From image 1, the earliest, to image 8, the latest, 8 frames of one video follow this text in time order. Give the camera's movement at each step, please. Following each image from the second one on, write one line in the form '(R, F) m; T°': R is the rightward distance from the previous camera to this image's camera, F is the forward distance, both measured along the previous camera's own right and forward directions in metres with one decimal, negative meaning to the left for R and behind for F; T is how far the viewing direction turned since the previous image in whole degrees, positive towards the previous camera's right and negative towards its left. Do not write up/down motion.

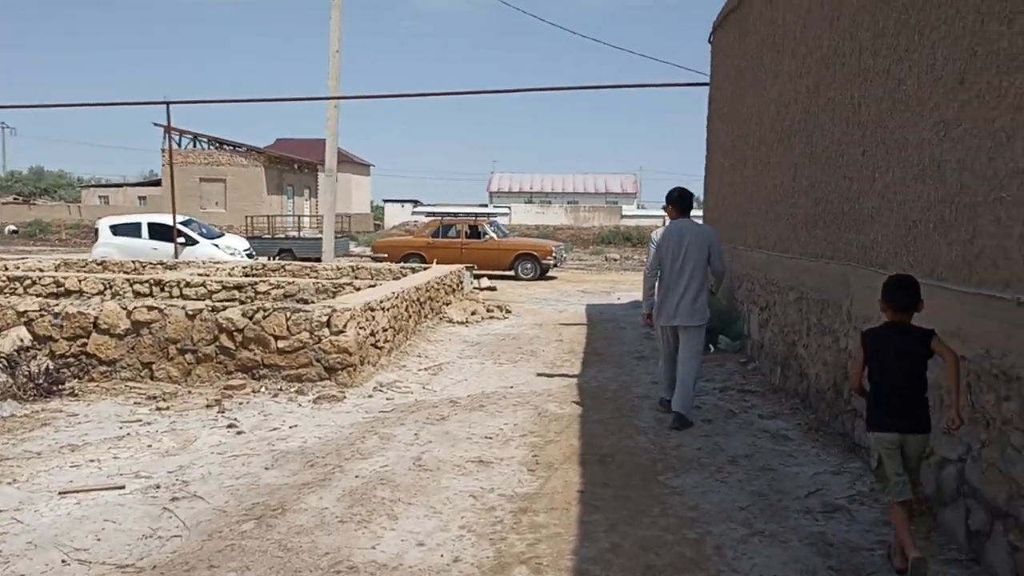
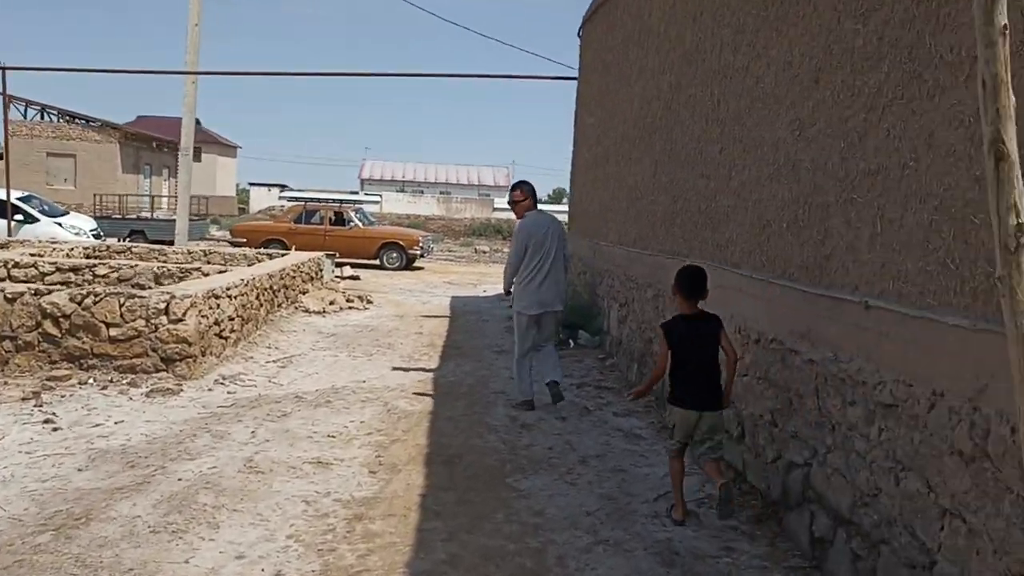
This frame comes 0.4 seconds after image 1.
(+0.1, +0.3) m; +8°
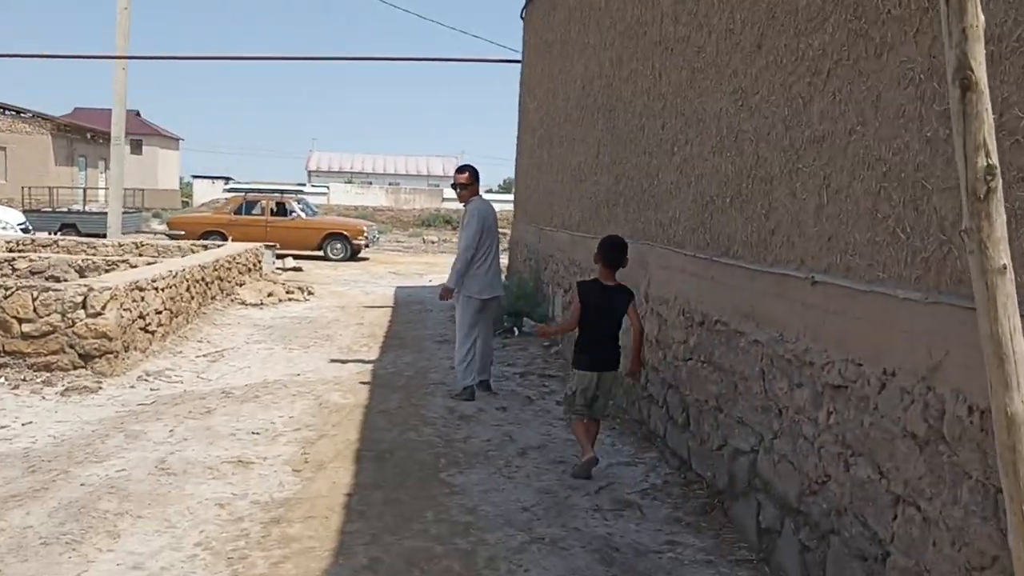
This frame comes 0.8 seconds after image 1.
(+0.1, +0.3) m; +3°
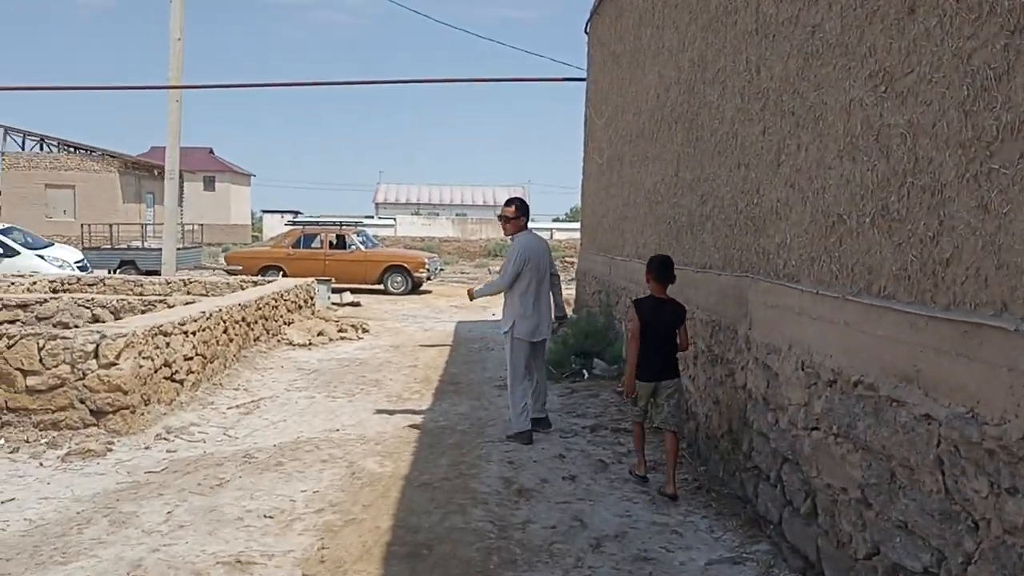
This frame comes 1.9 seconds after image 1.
(0.0, +1.0) m; -4°
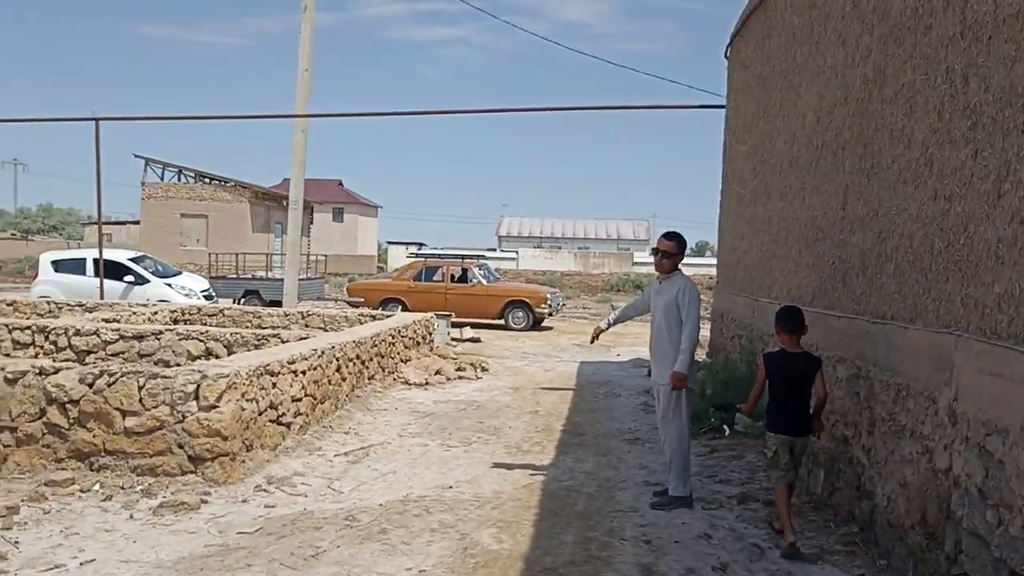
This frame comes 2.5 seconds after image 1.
(-0.1, +0.7) m; -7°
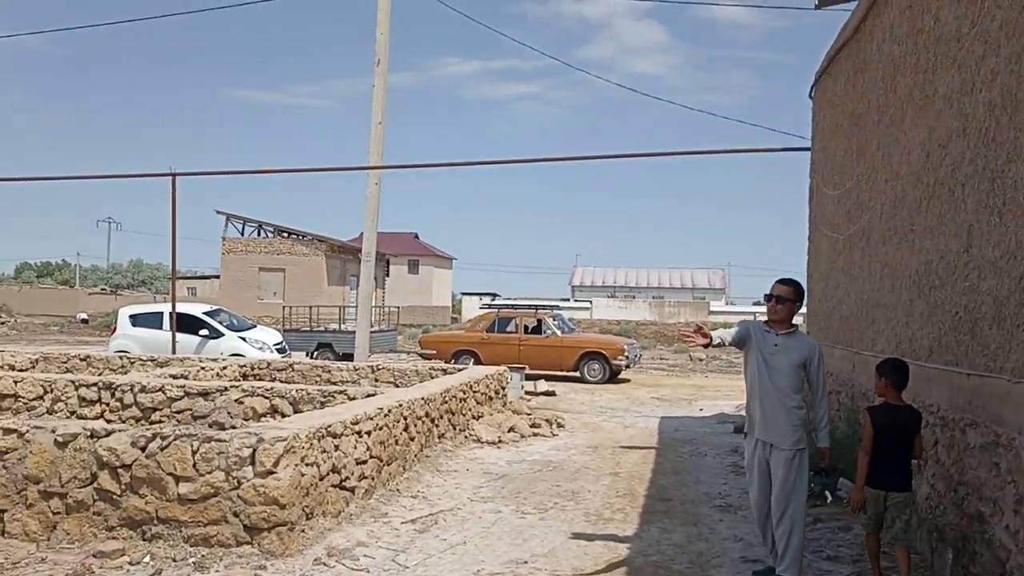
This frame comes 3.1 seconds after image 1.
(0.0, +0.5) m; -4°
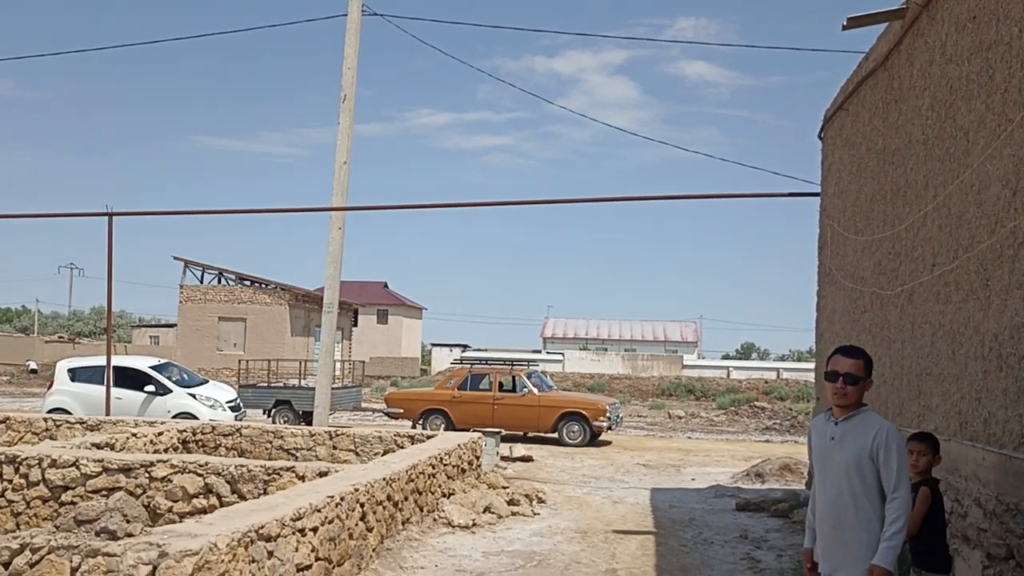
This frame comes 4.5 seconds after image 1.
(-0.1, +1.3) m; +2°
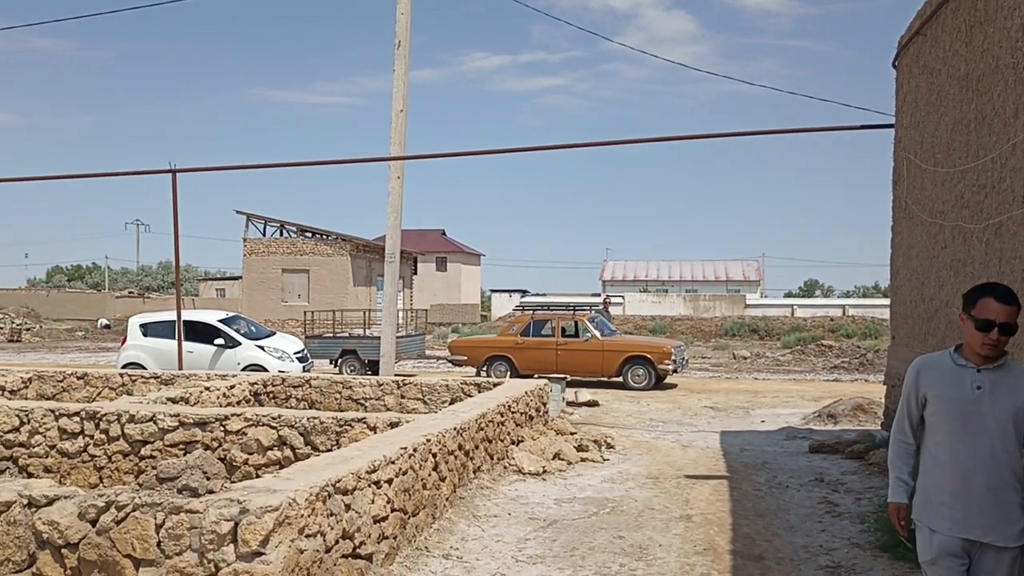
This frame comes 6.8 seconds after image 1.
(-0.1, +0.1) m; -3°
